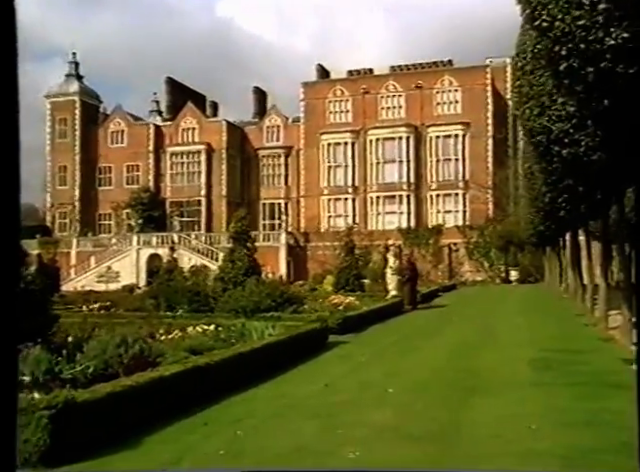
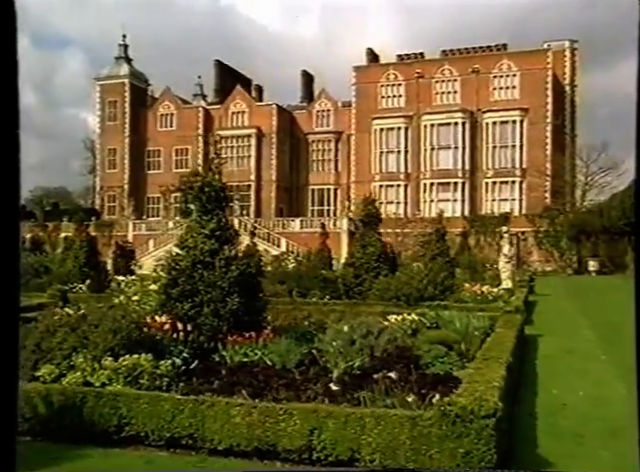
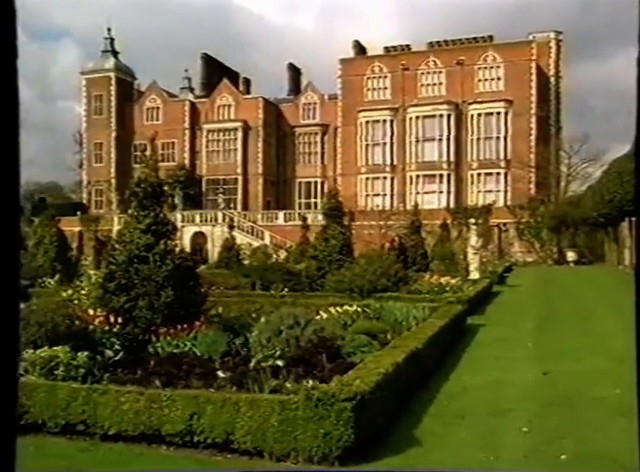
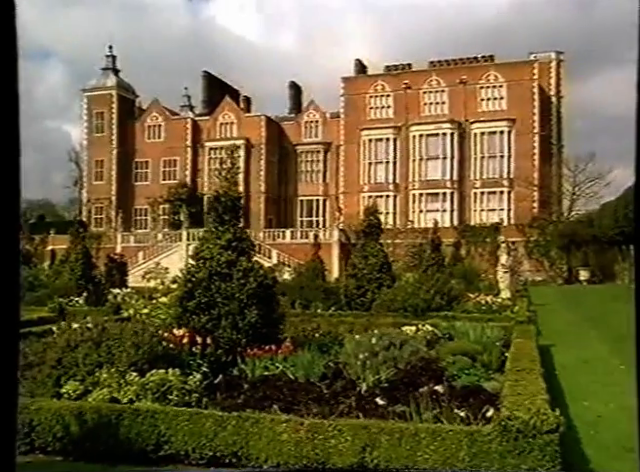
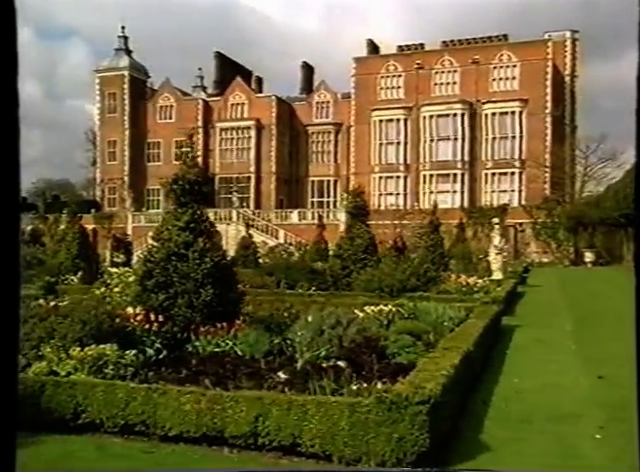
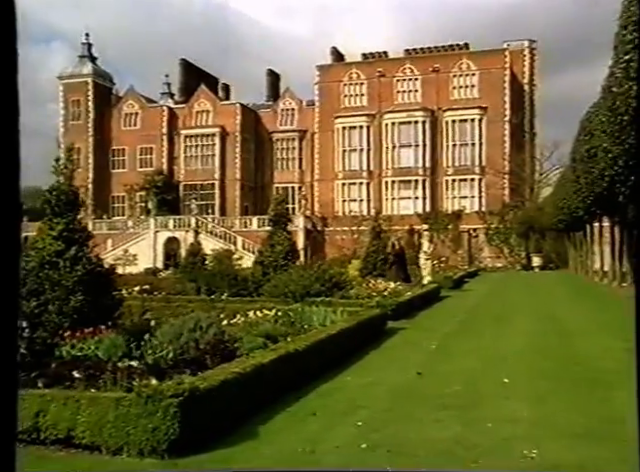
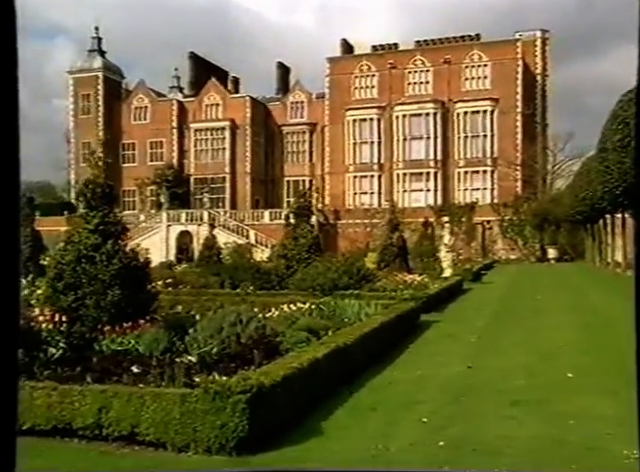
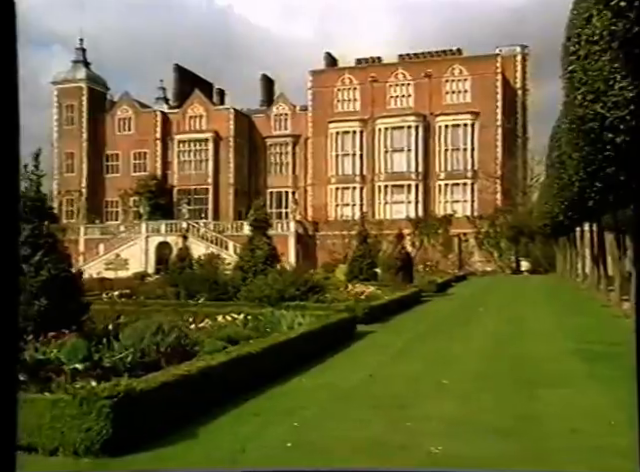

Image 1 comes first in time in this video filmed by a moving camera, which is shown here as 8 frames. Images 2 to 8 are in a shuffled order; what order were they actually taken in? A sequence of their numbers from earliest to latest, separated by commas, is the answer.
8, 6, 7, 3, 5, 2, 4
